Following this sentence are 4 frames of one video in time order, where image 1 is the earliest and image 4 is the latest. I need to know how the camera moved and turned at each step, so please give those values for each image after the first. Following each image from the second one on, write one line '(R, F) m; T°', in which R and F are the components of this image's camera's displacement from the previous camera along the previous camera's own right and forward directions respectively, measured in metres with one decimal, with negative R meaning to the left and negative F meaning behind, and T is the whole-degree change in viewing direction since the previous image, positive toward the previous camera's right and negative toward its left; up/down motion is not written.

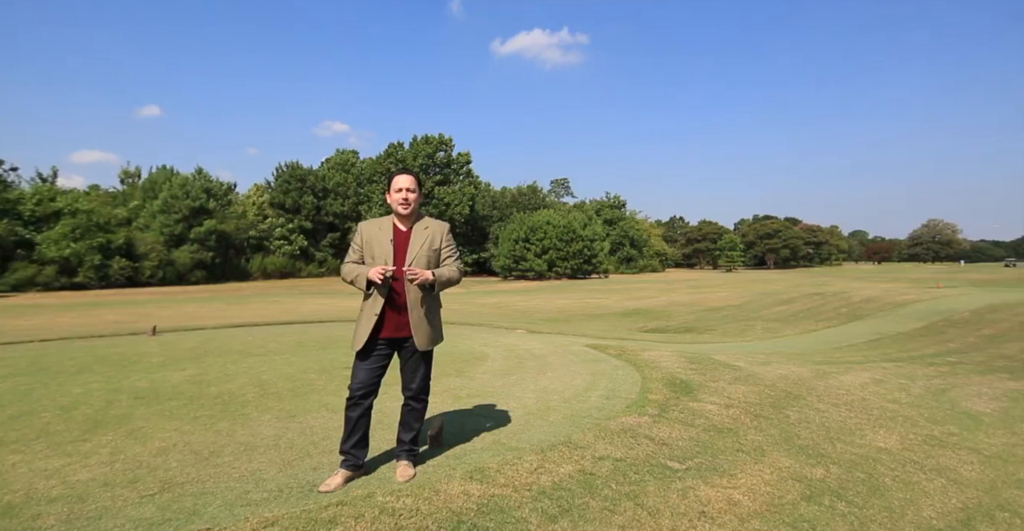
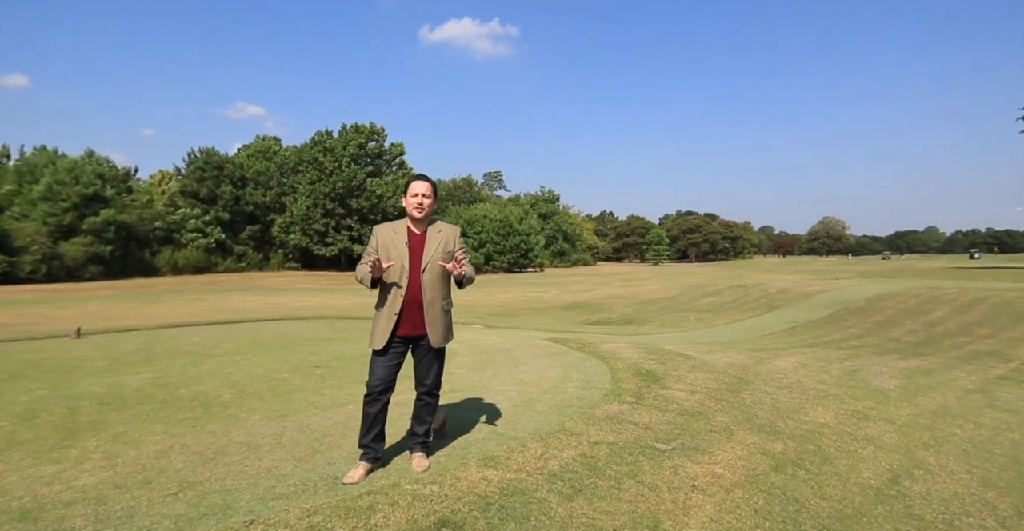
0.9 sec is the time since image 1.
(-0.5, -0.2) m; +7°
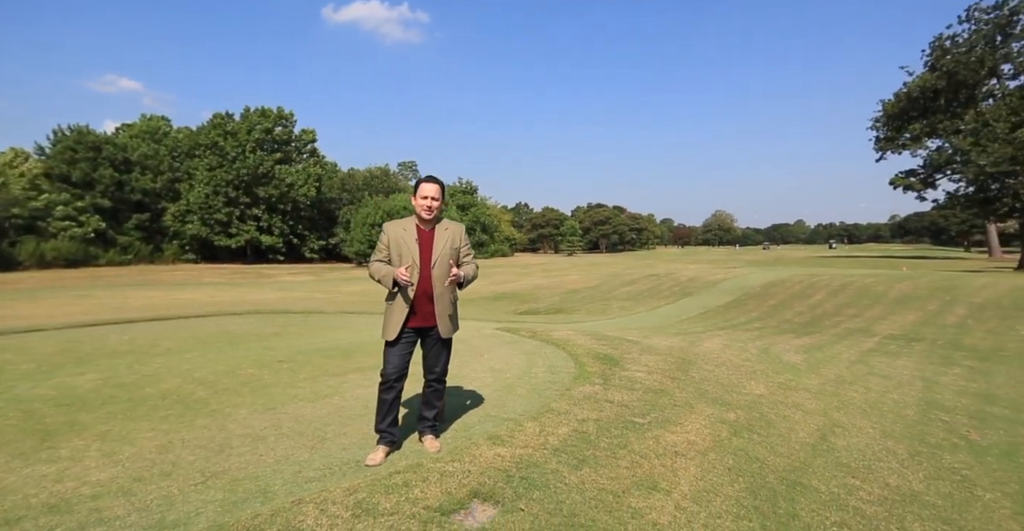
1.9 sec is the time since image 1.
(-0.6, -0.3) m; +9°
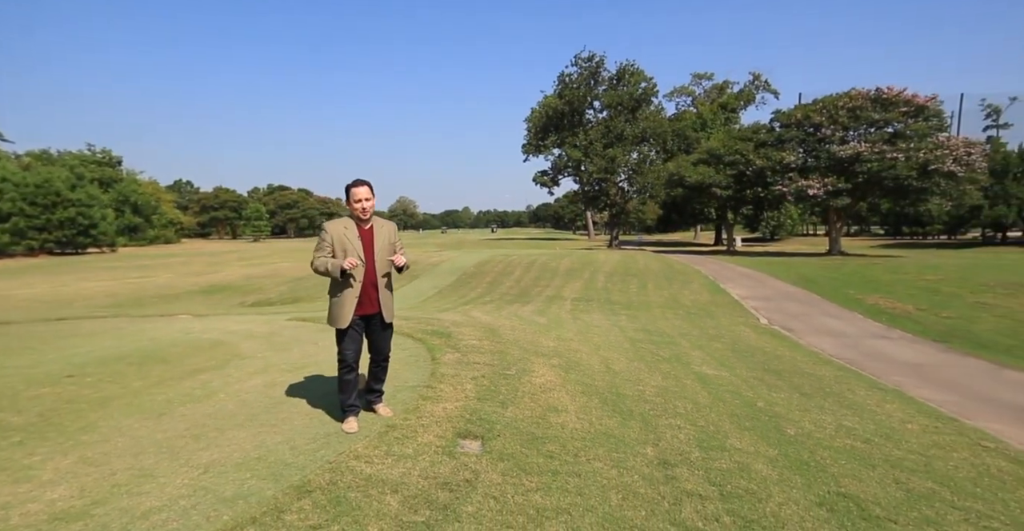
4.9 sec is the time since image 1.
(-1.9, -0.6) m; +31°
